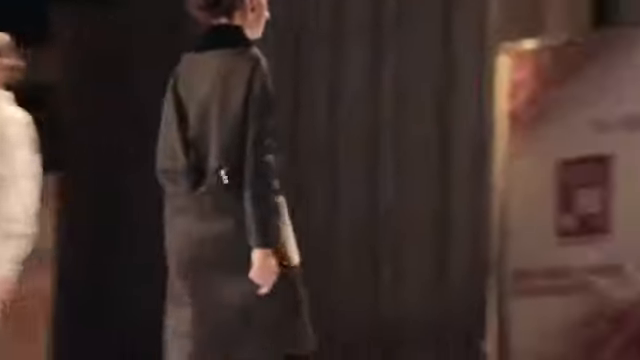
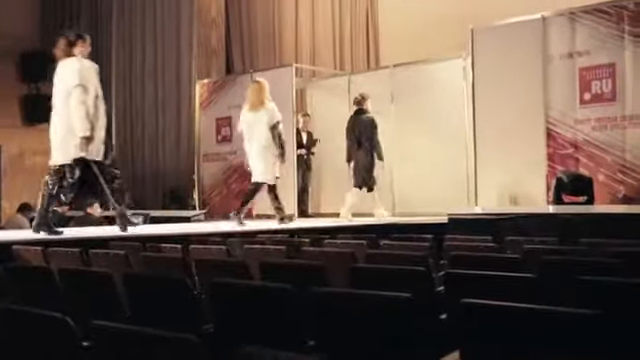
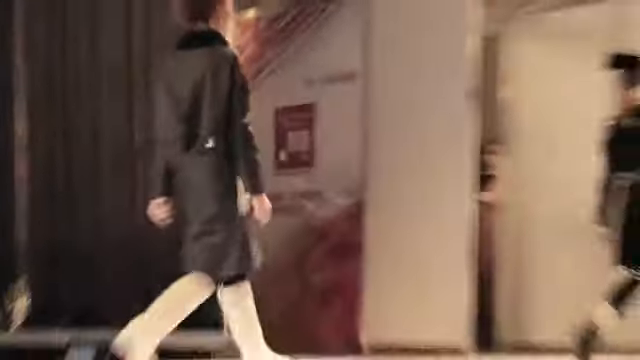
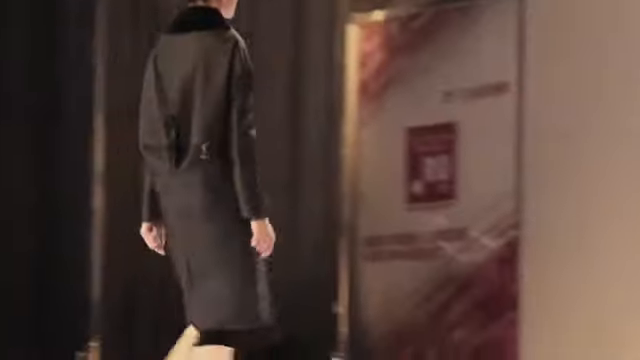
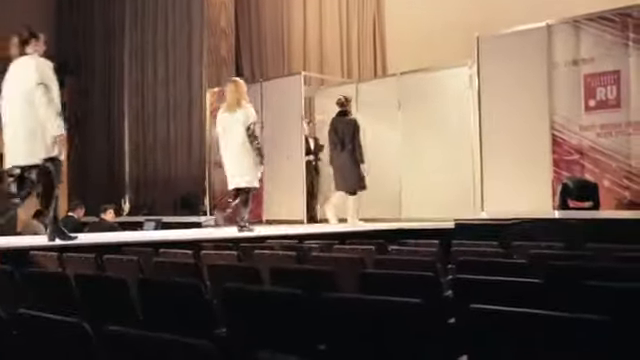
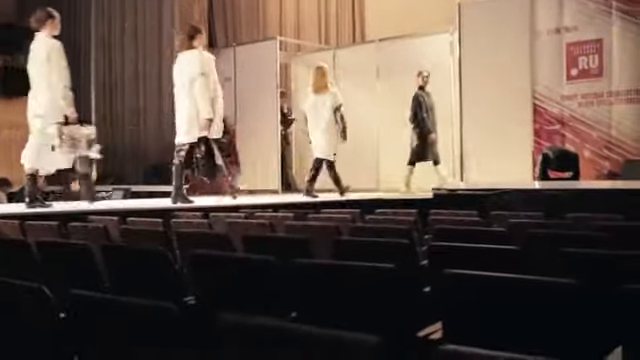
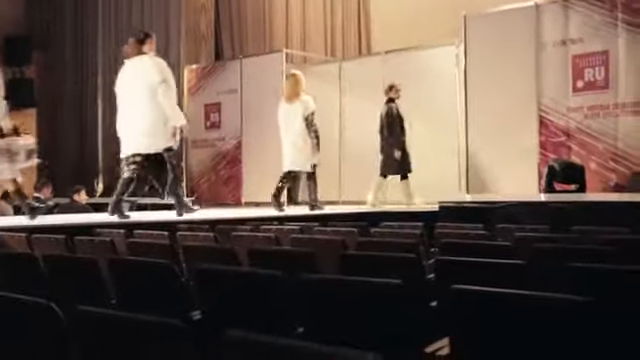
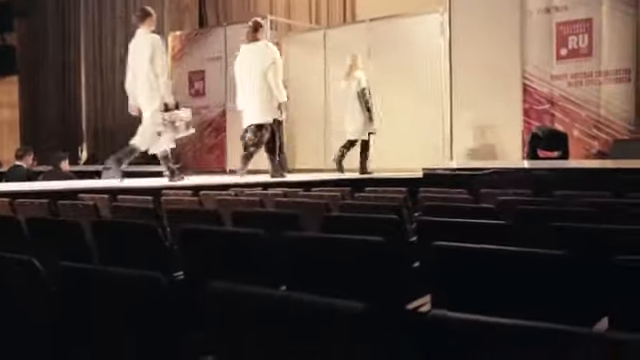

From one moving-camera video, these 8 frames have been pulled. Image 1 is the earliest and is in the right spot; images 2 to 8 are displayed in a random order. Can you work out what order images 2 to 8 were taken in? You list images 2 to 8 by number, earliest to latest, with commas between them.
4, 3, 5, 2, 7, 6, 8
